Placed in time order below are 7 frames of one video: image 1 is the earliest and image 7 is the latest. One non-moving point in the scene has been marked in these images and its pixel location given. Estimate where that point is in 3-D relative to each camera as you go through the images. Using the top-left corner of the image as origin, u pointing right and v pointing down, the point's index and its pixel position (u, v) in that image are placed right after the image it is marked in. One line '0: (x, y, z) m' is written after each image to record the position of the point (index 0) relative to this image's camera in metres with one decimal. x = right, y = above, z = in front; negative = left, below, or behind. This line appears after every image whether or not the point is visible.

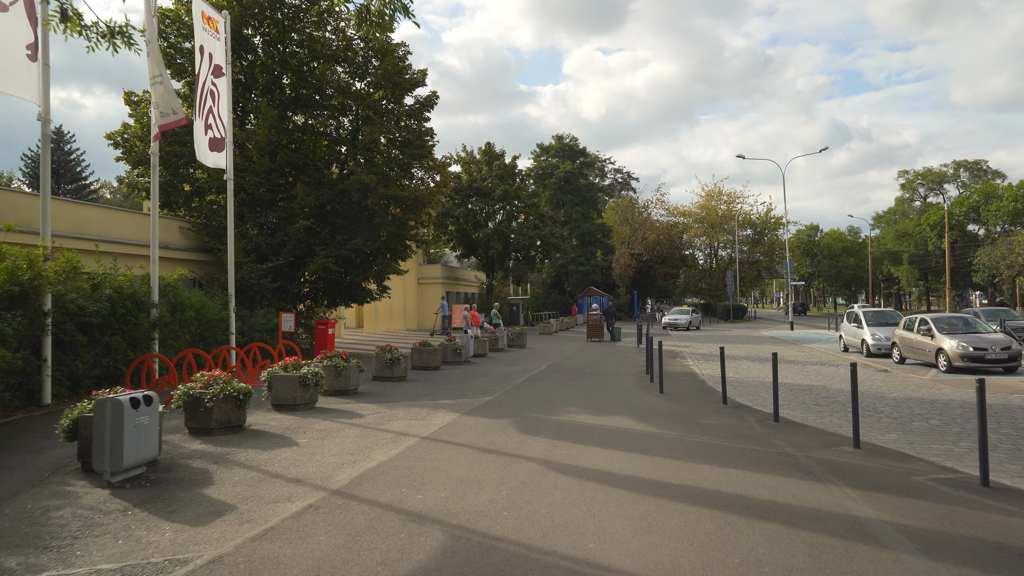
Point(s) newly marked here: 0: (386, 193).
0: (-3.5, +2.6, +18.3) m
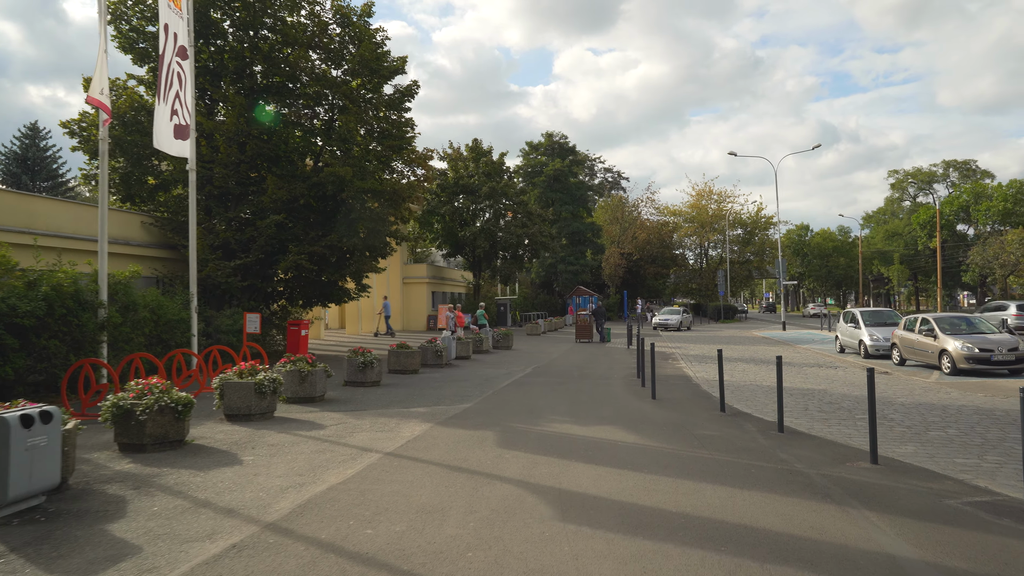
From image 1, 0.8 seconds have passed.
0: (-3.9, +2.6, +17.3) m
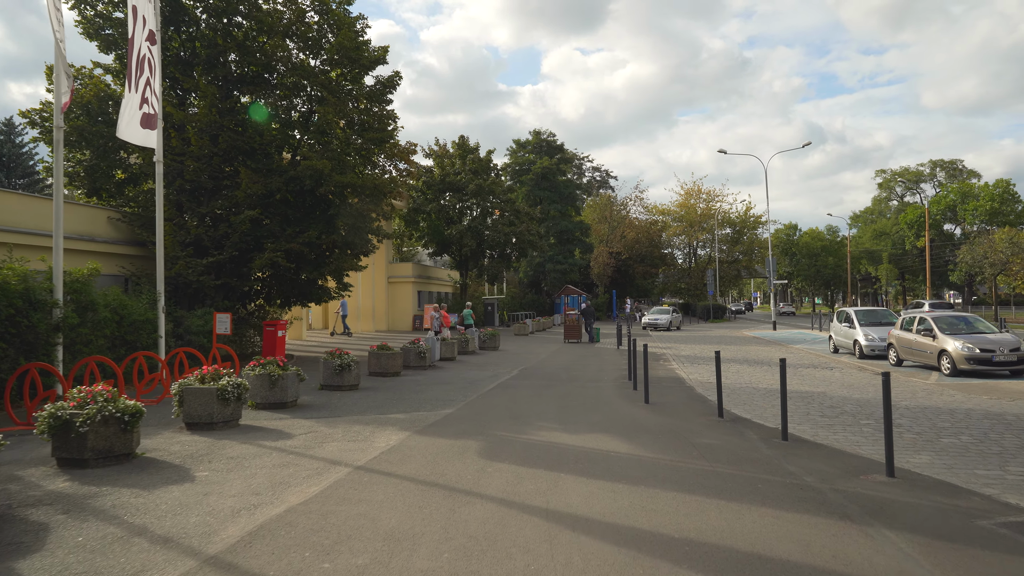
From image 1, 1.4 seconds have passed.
0: (-4.2, +2.7, +16.6) m
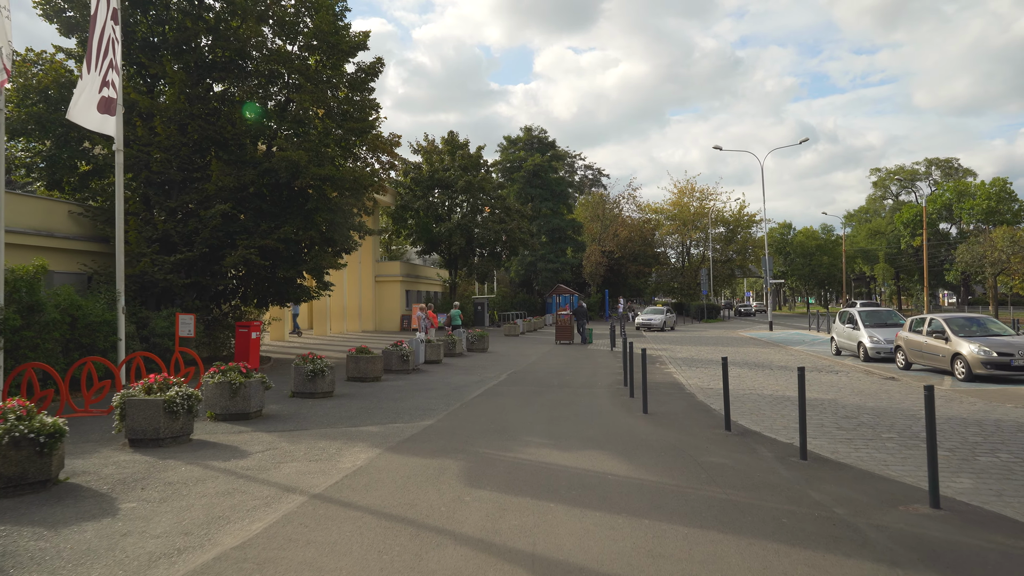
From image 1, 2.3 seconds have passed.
0: (-4.5, +2.7, +15.6) m
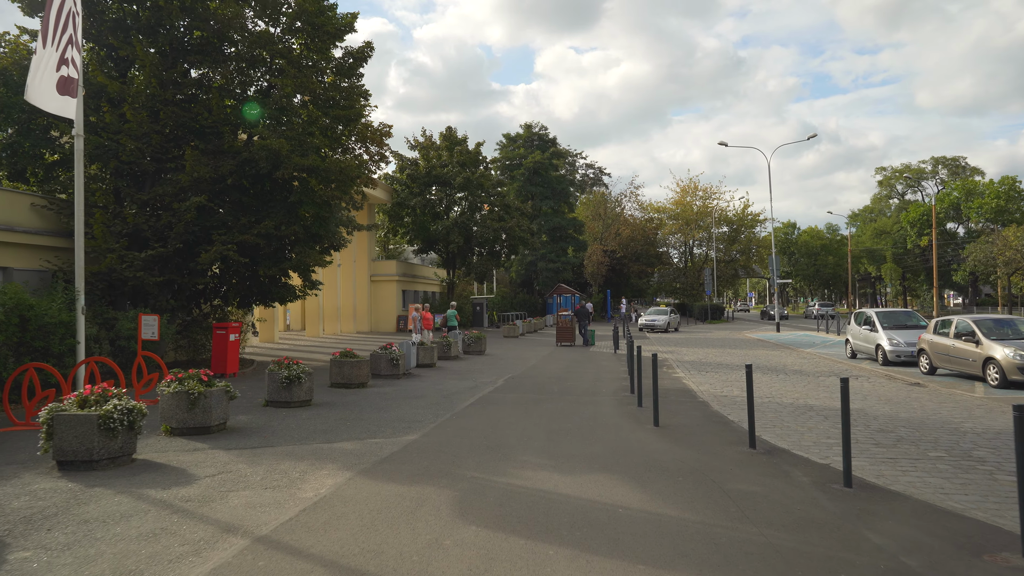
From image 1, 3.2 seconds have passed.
0: (-4.5, +2.7, +14.5) m
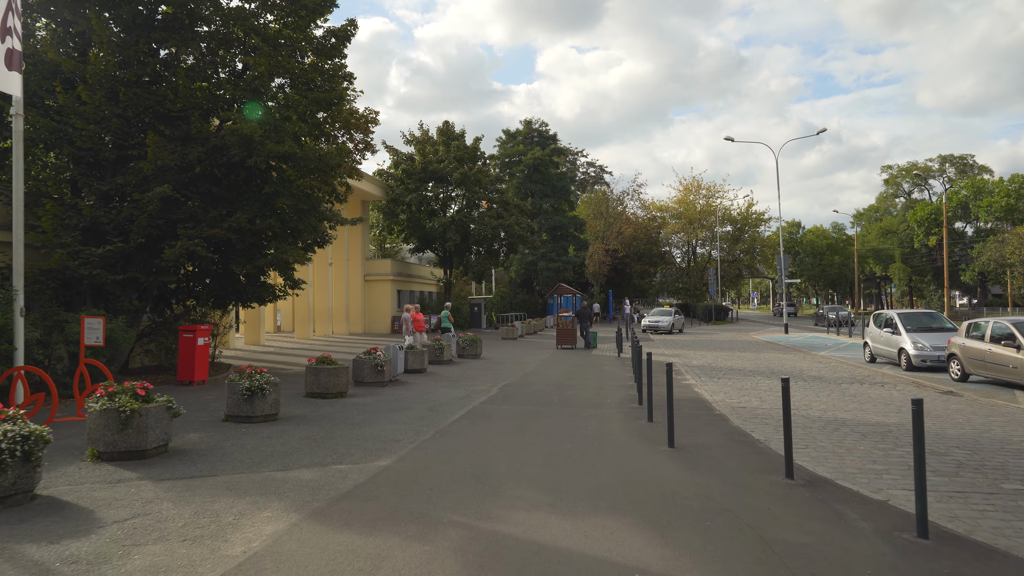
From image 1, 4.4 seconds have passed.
0: (-4.6, +2.7, +13.2) m
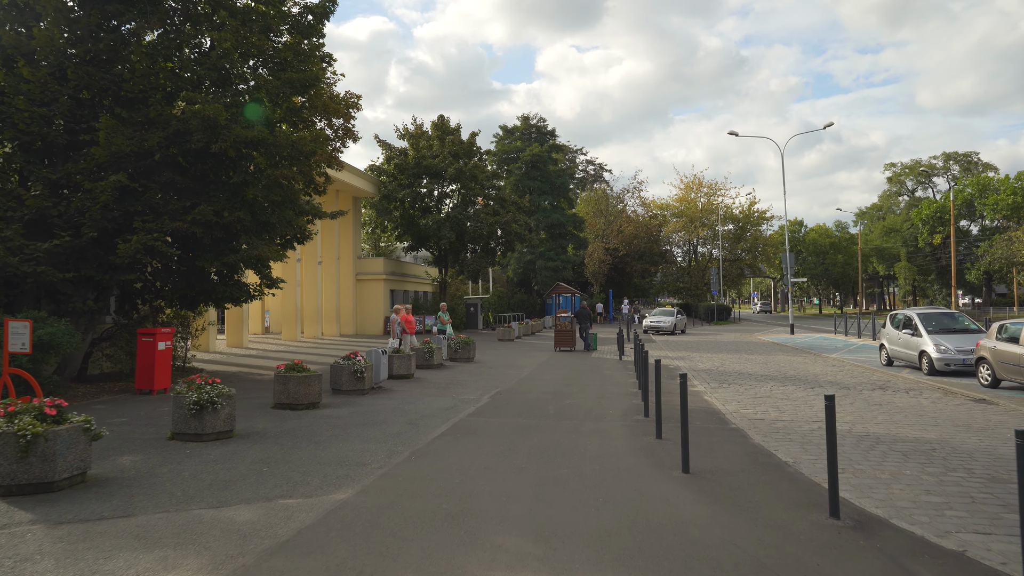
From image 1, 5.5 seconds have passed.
0: (-4.8, +2.7, +12.0) m
